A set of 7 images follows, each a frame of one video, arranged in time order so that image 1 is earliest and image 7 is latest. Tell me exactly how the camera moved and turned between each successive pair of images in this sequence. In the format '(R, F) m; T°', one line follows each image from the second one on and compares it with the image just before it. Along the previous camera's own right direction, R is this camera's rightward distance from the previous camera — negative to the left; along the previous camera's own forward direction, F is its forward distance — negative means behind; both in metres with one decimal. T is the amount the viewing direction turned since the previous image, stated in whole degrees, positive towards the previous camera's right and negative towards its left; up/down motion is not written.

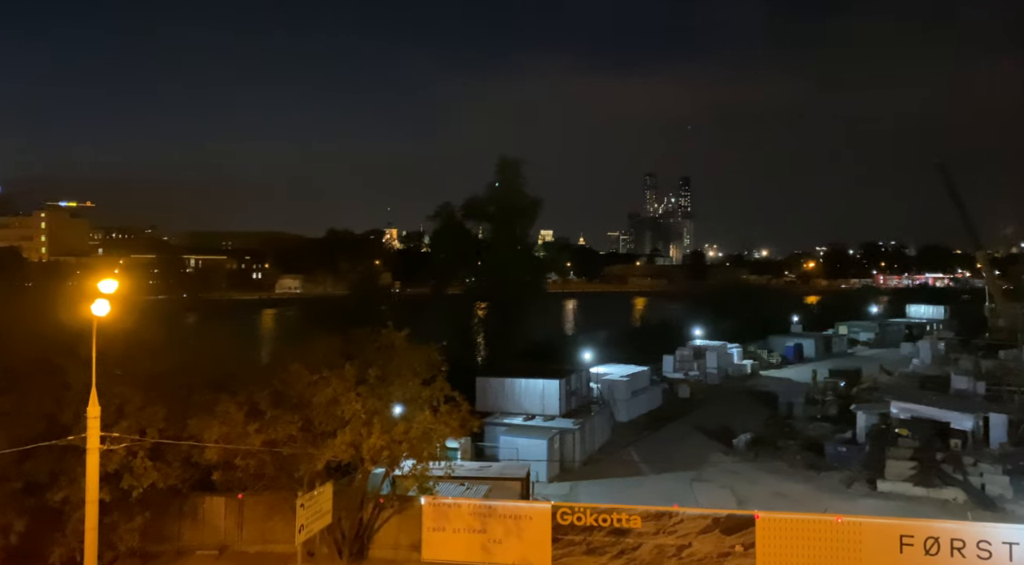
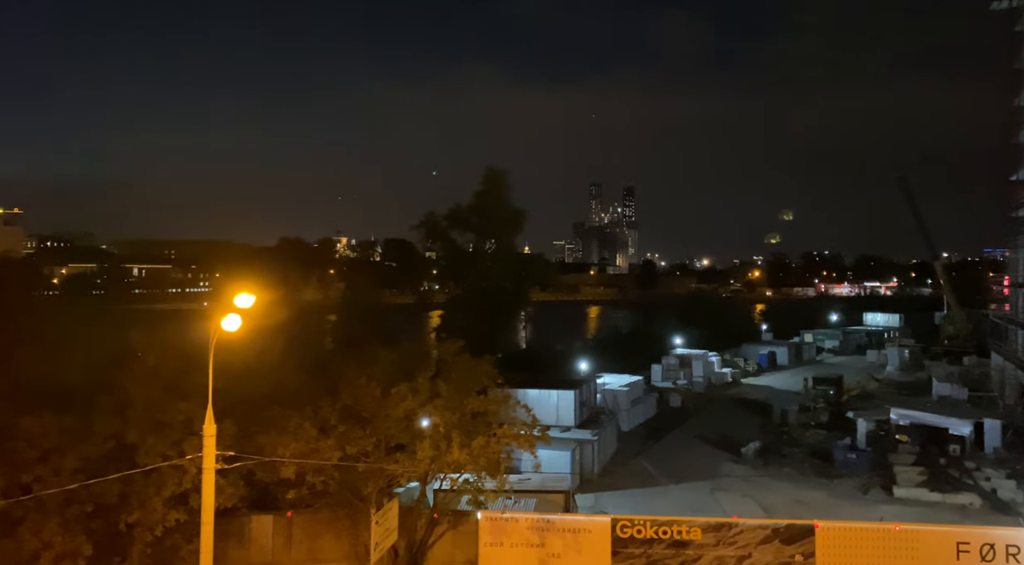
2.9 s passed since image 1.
(-1.5, +0.1) m; +3°
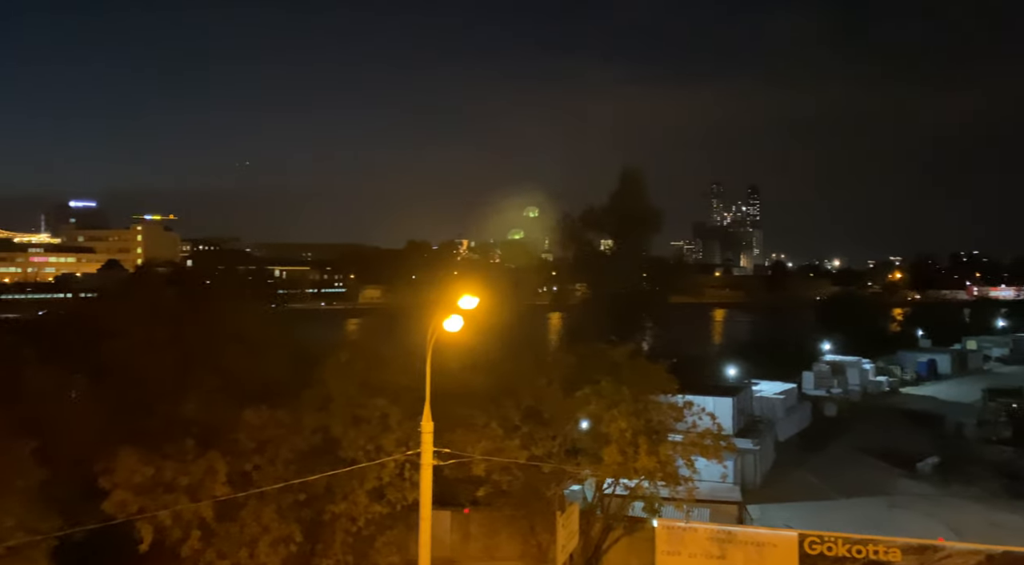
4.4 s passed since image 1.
(-0.7, +0.2) m; -8°
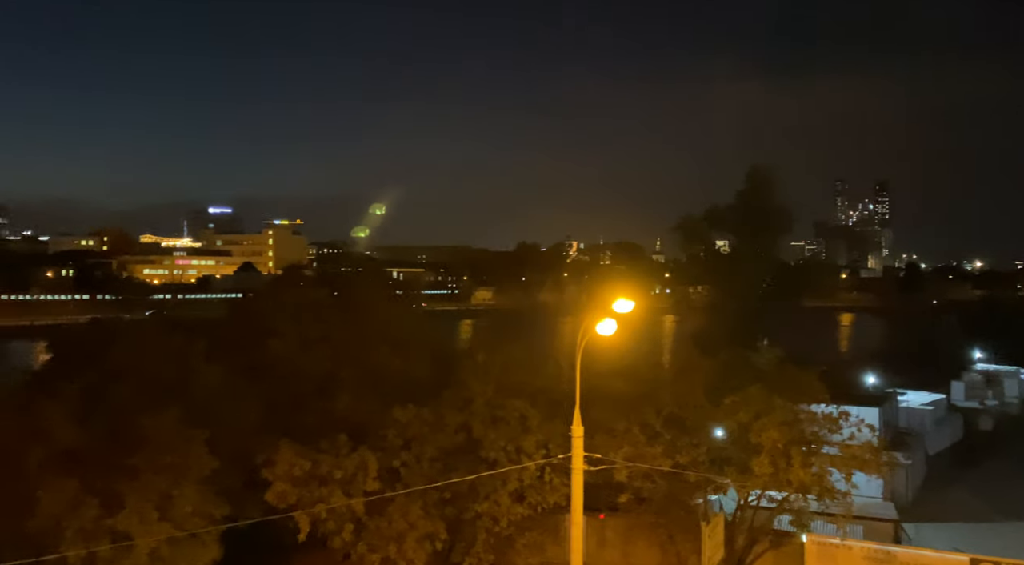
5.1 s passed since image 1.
(-0.3, +0.1) m; -8°
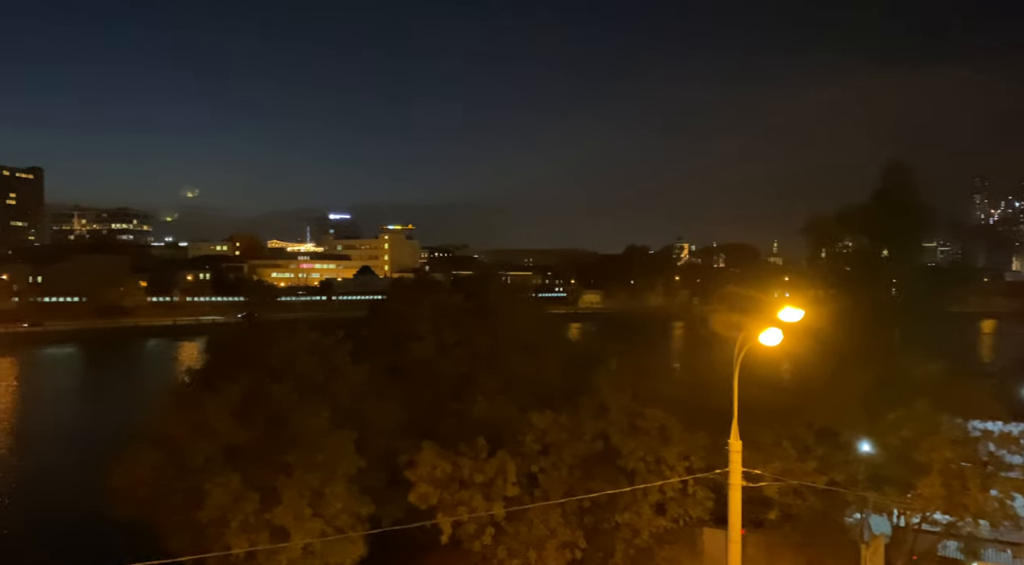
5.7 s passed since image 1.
(-0.2, +0.1) m; -8°
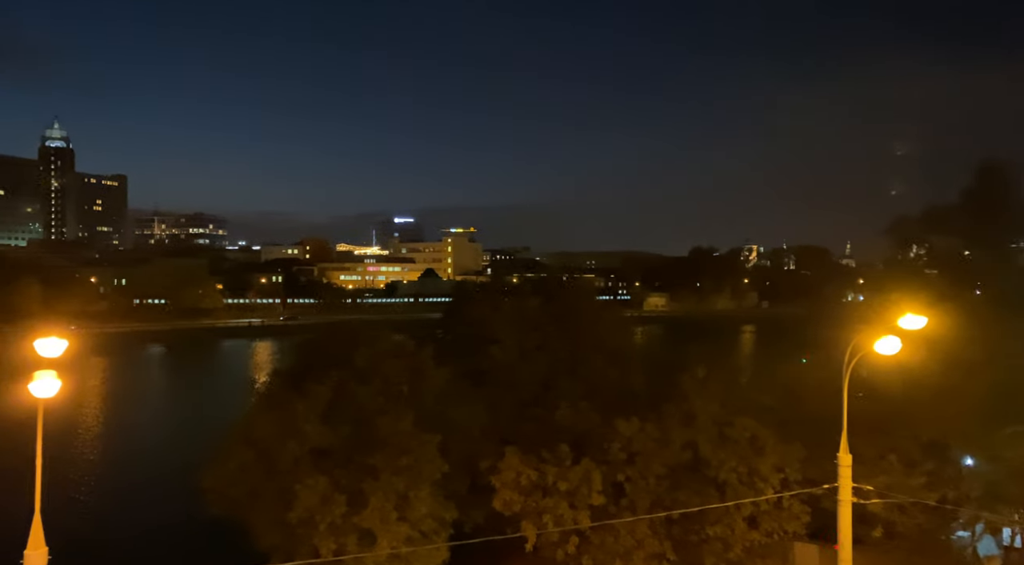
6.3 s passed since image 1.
(-0.1, +0.2) m; -5°
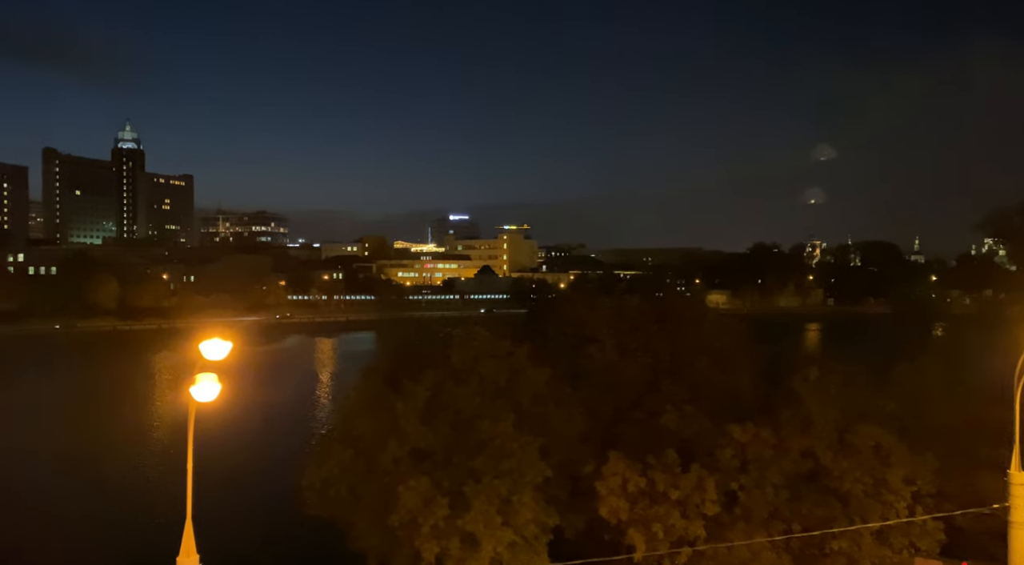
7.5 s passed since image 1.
(-0.4, +0.4) m; -5°
